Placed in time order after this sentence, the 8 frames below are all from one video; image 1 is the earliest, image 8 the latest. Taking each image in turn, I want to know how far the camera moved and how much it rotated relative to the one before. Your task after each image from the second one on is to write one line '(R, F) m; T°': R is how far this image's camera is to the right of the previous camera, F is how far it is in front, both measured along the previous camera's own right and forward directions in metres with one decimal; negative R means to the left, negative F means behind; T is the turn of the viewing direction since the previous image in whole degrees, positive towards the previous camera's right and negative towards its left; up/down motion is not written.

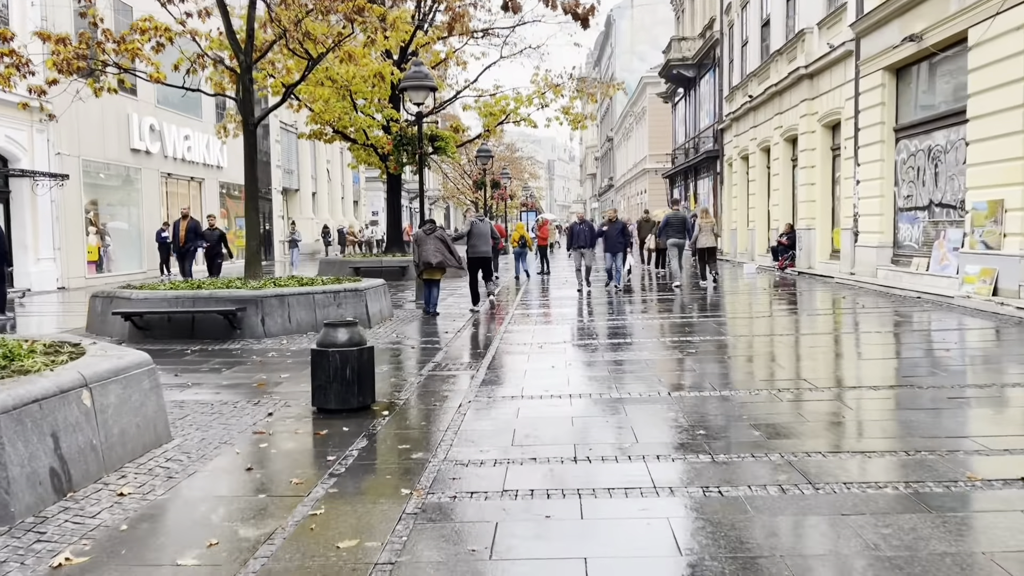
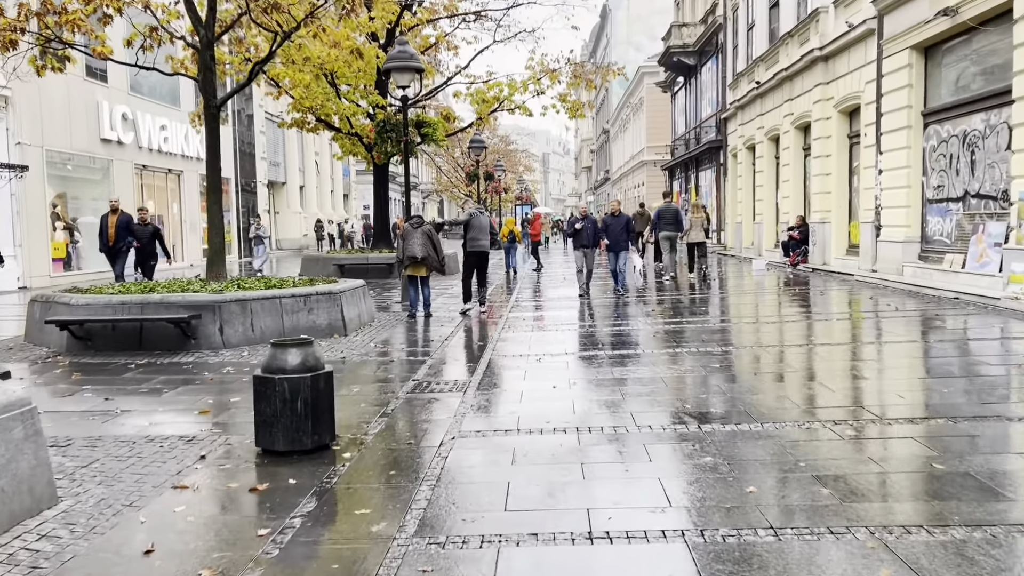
(0.0, +1.3) m; 0°
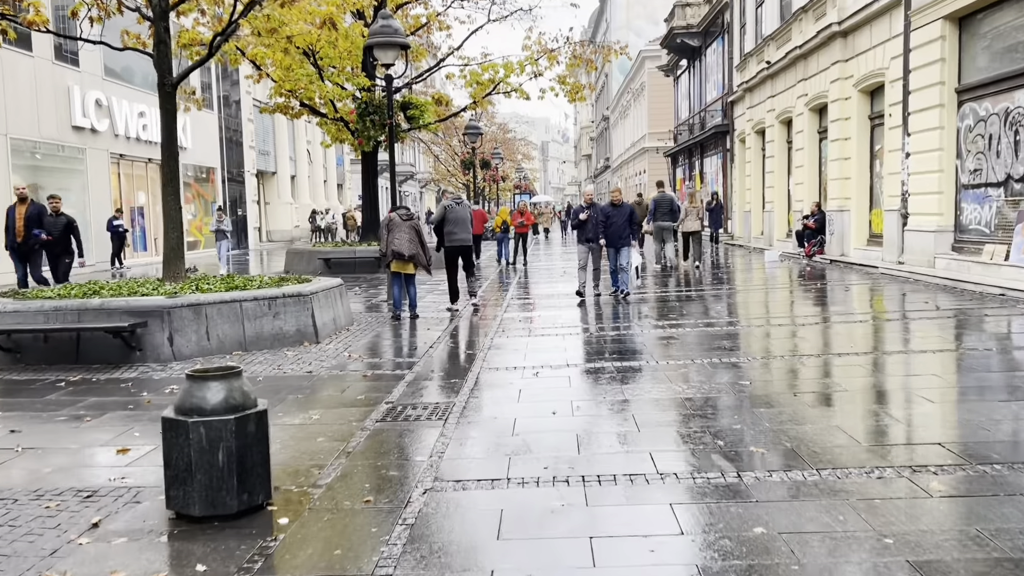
(+0.1, +1.2) m; 0°
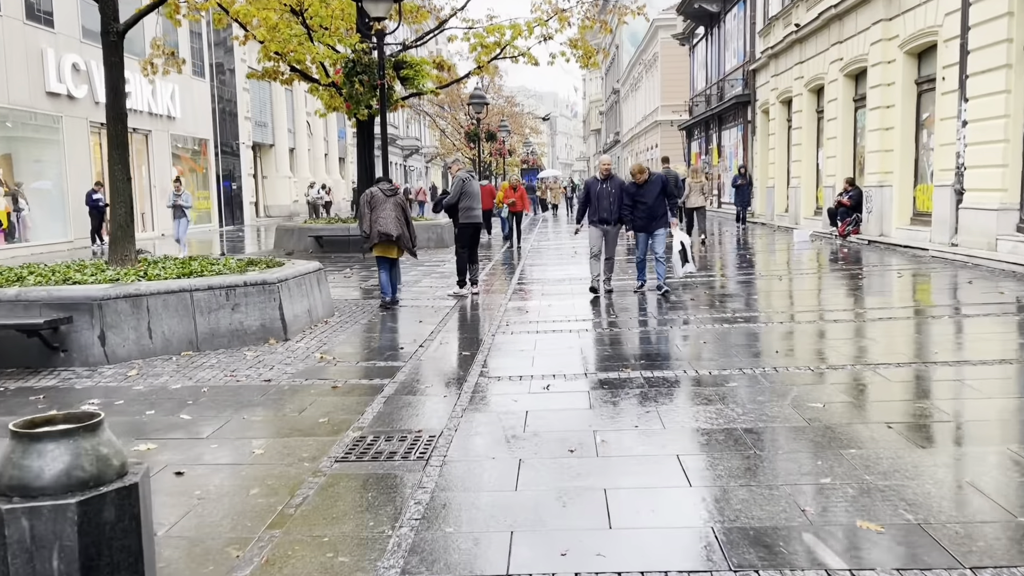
(0.0, +1.5) m; 0°
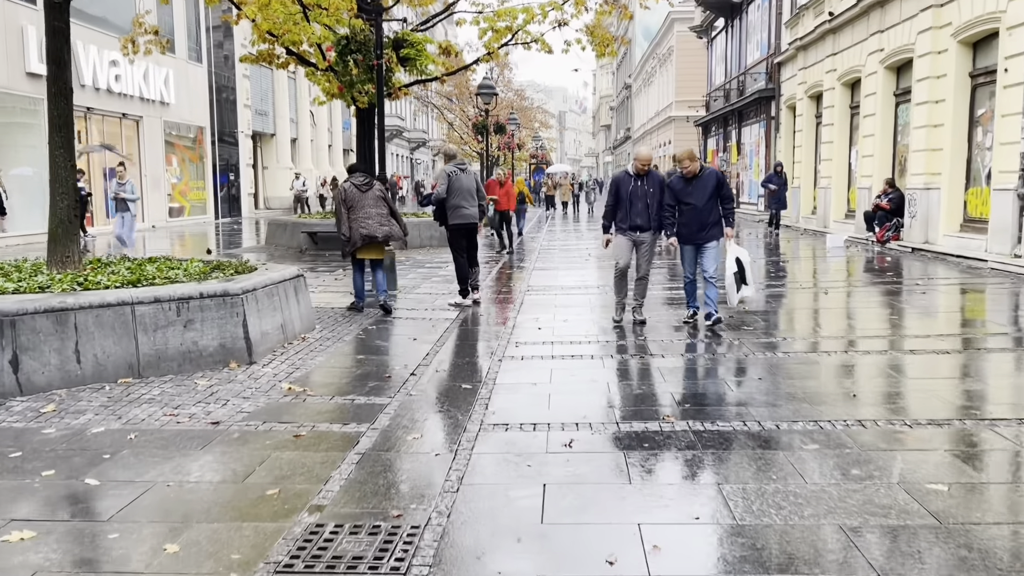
(-0.1, +1.3) m; 0°
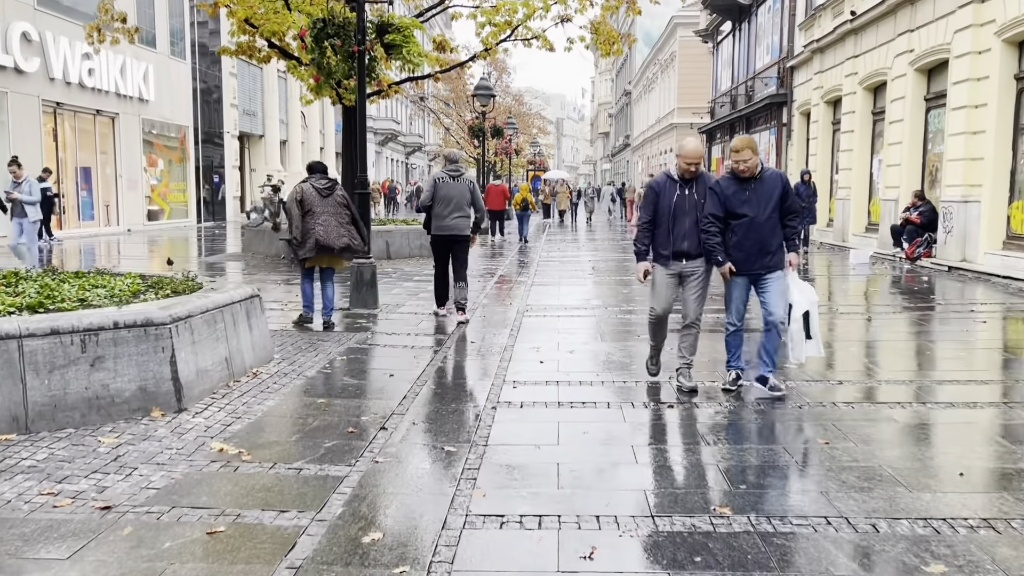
(0.0, +1.3) m; 0°
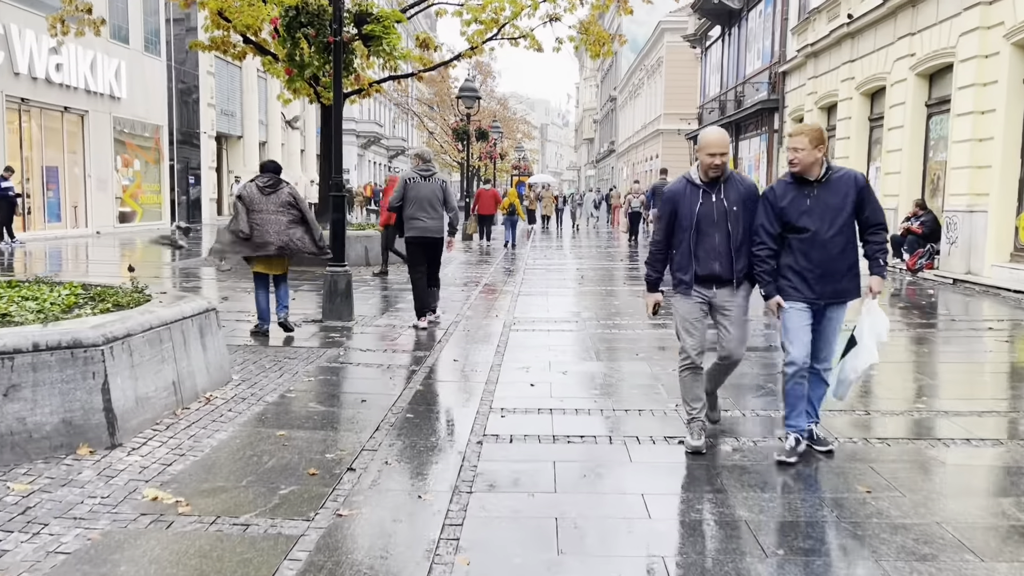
(0.0, +0.7) m; +1°
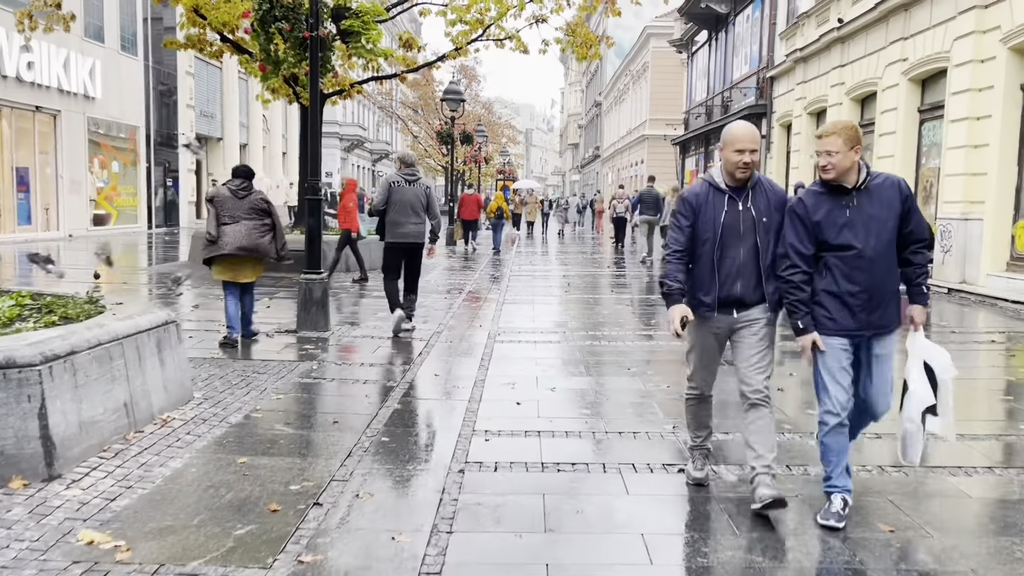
(0.0, +0.4) m; +1°
